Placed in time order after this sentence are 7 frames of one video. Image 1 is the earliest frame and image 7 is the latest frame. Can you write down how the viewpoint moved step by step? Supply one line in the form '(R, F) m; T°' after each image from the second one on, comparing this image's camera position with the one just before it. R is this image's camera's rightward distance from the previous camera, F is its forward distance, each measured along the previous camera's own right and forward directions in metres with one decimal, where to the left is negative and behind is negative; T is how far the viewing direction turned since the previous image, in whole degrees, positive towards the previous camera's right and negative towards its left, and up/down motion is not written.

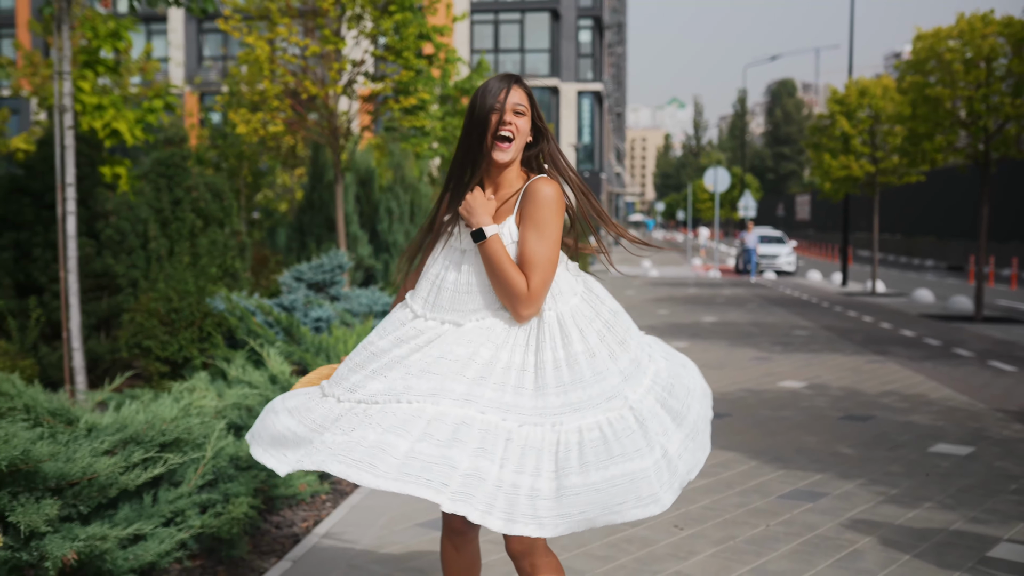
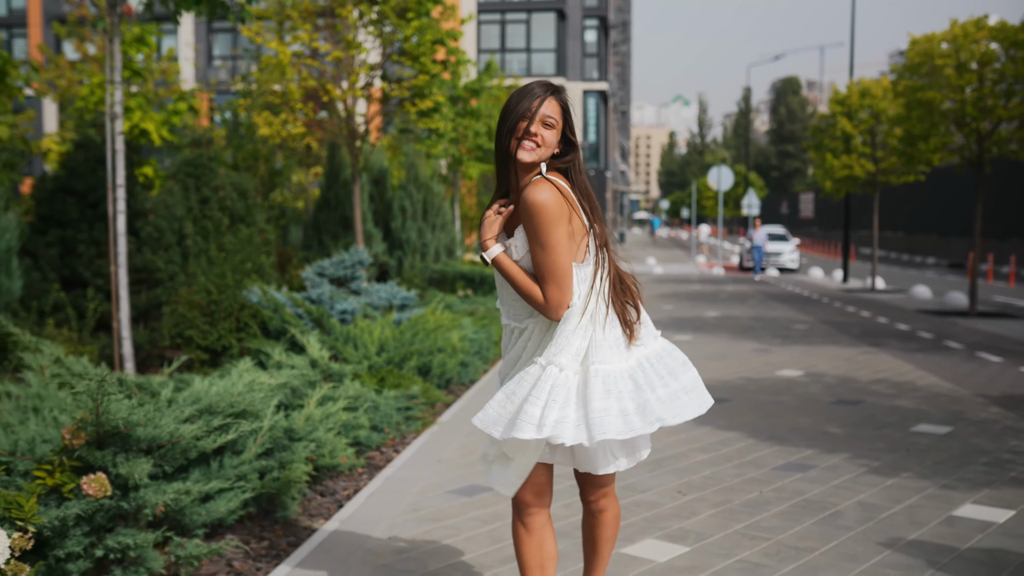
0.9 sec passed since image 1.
(-0.1, -0.6) m; 0°
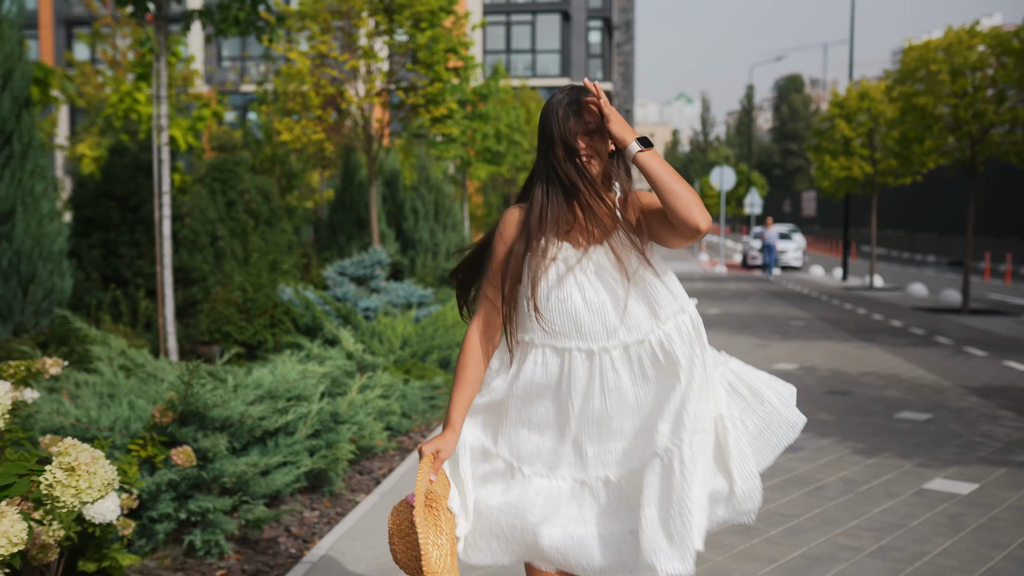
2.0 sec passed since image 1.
(-0.1, -0.6) m; 0°
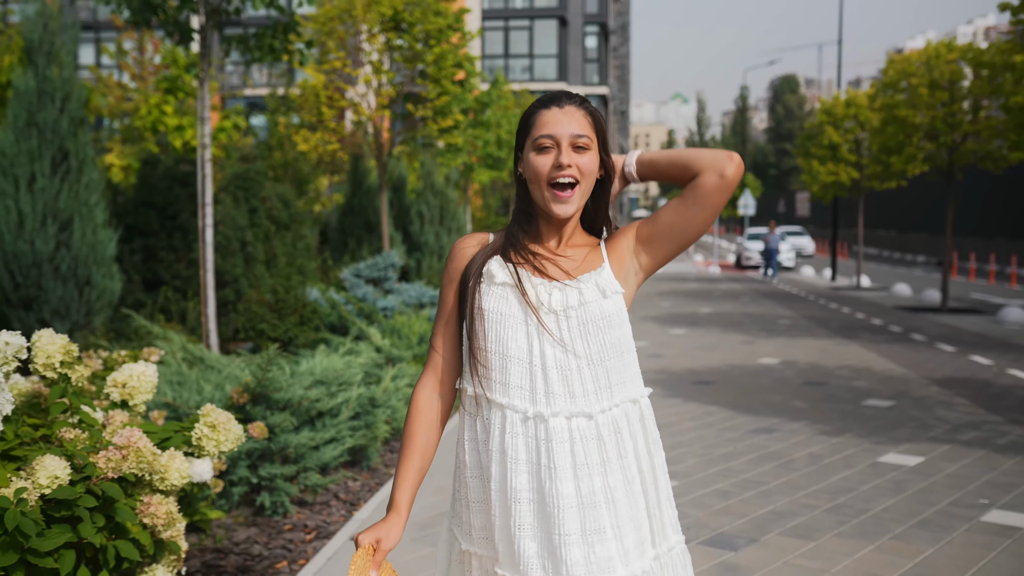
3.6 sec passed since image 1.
(-0.1, -0.9) m; 0°
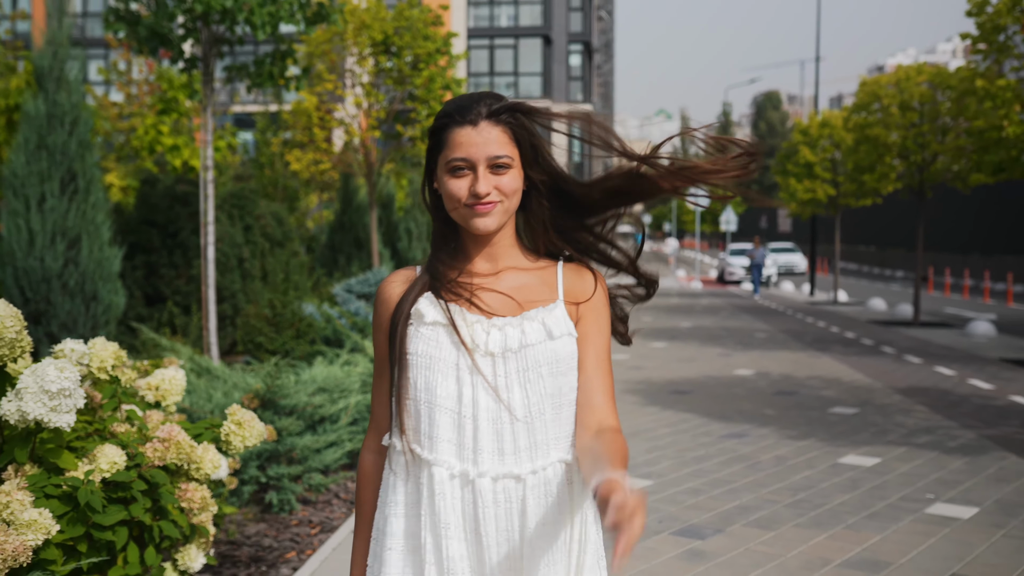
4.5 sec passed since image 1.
(0.0, -0.5) m; +1°
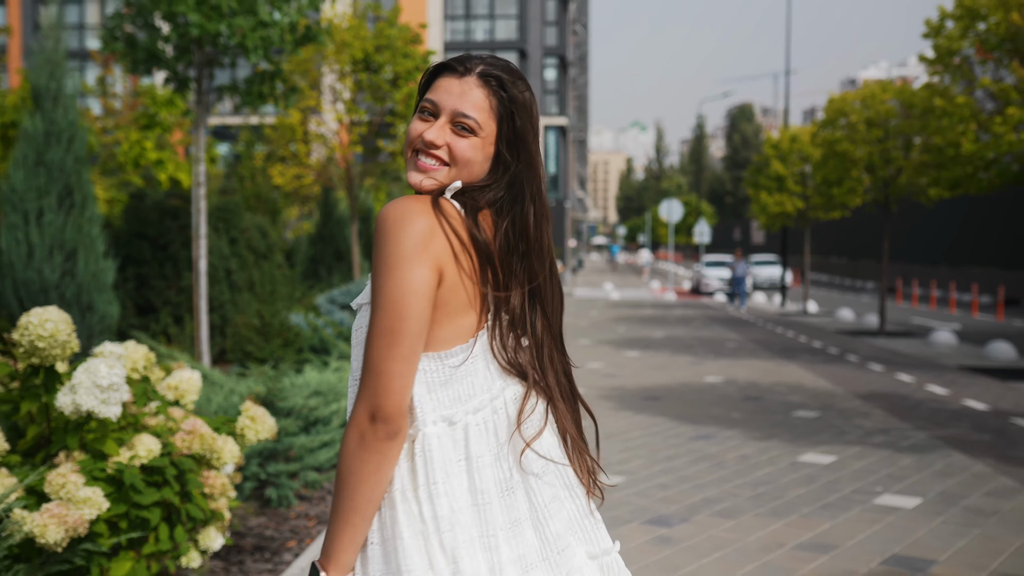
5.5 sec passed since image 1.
(0.0, -0.5) m; +1°
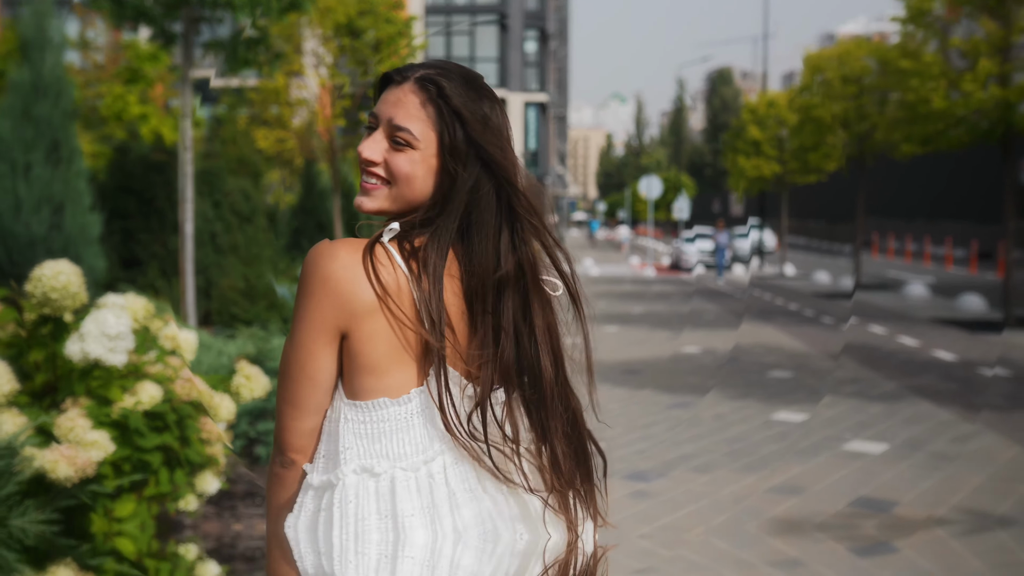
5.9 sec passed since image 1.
(0.0, -0.2) m; +1°
